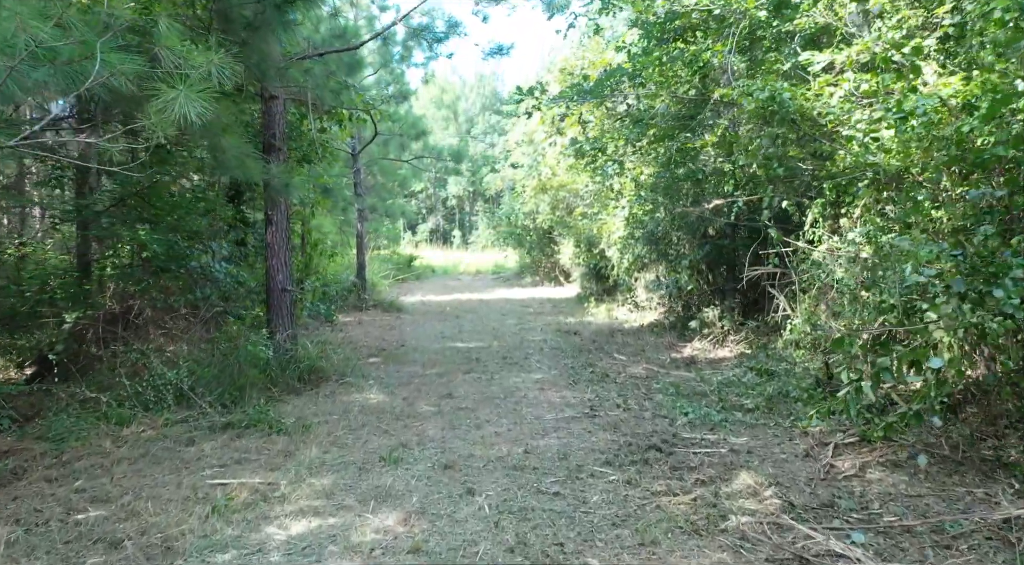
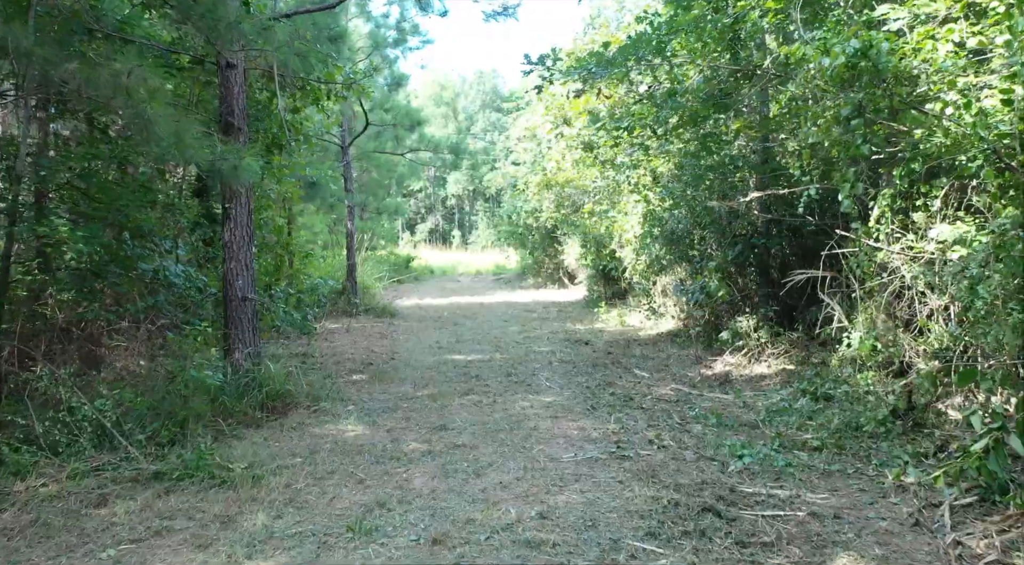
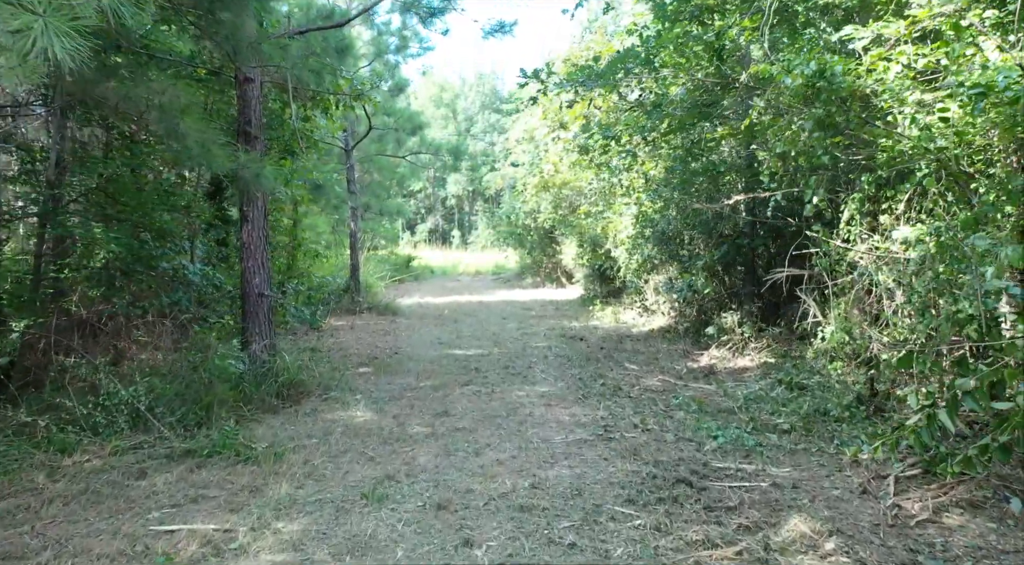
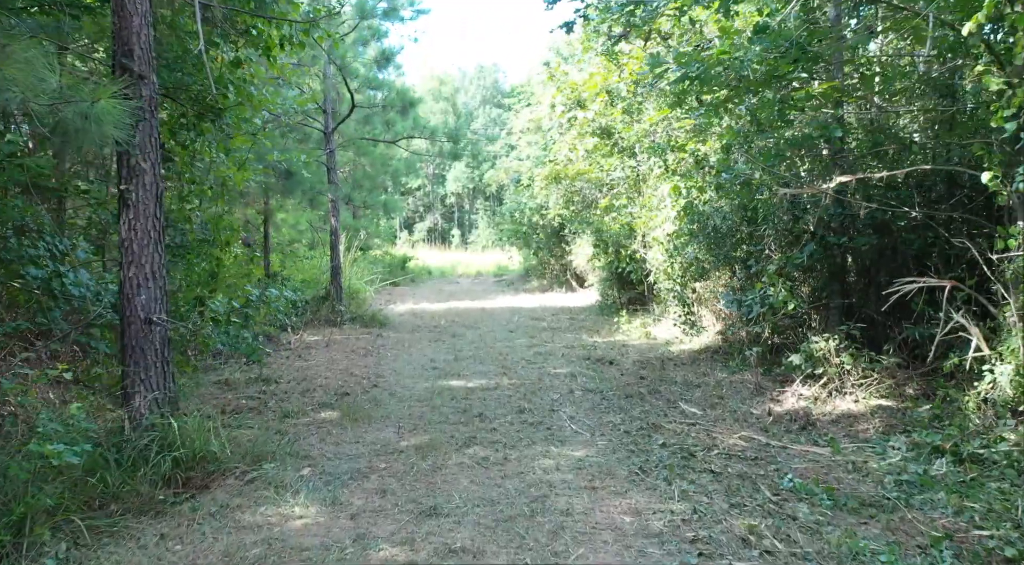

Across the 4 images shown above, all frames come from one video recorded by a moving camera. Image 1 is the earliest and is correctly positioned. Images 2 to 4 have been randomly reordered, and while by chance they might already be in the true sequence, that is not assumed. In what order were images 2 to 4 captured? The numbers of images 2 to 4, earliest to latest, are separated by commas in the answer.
3, 2, 4
